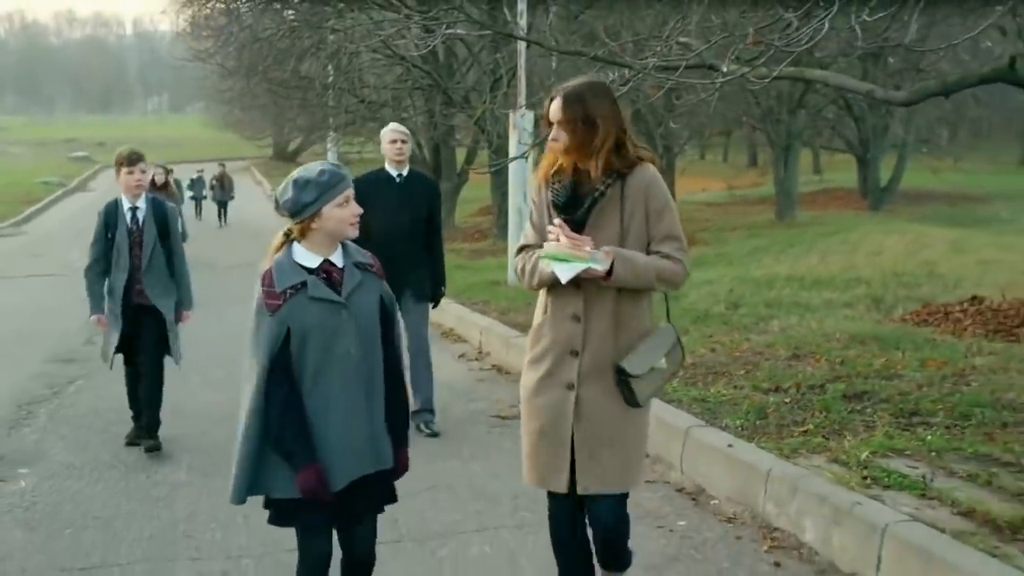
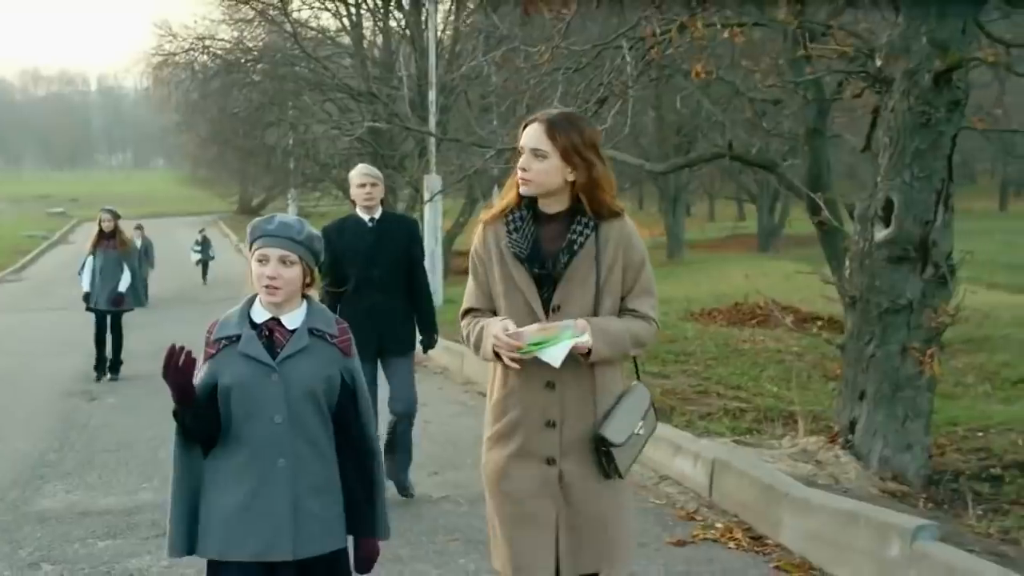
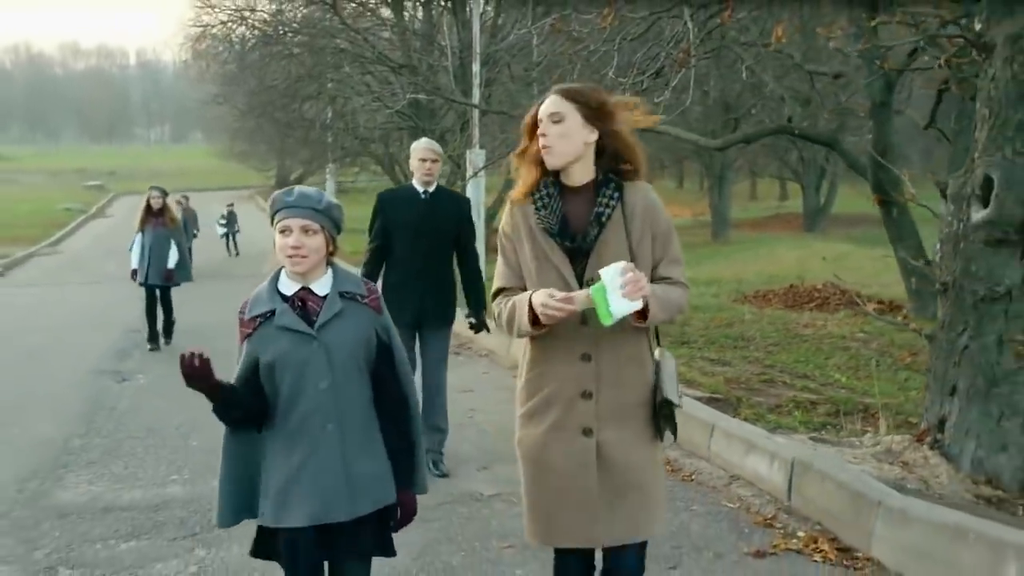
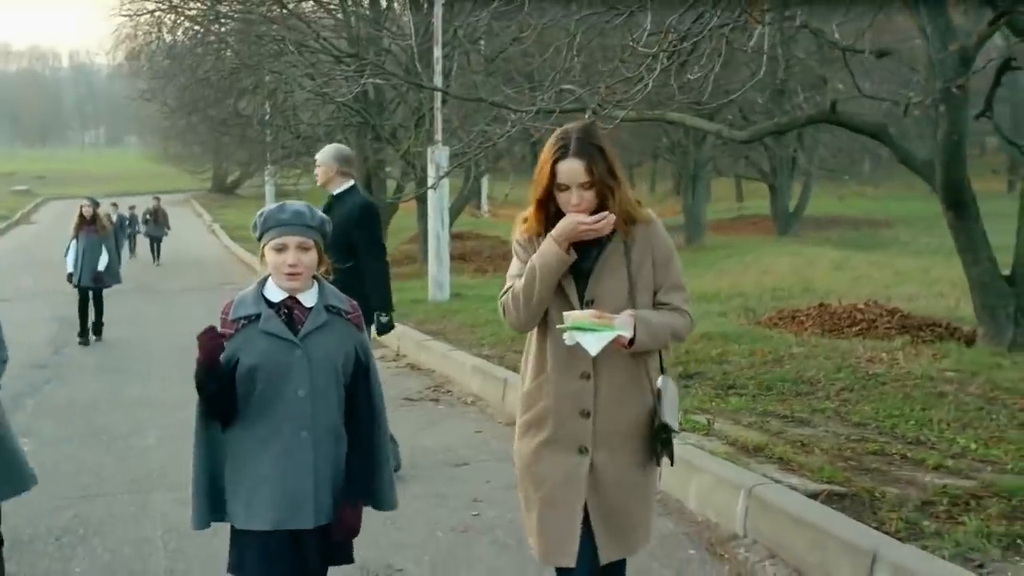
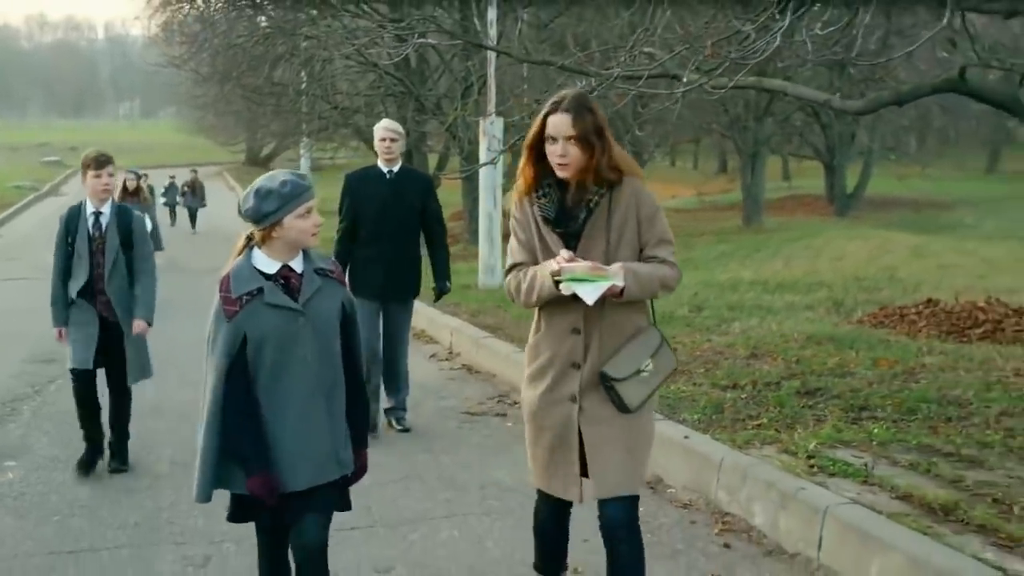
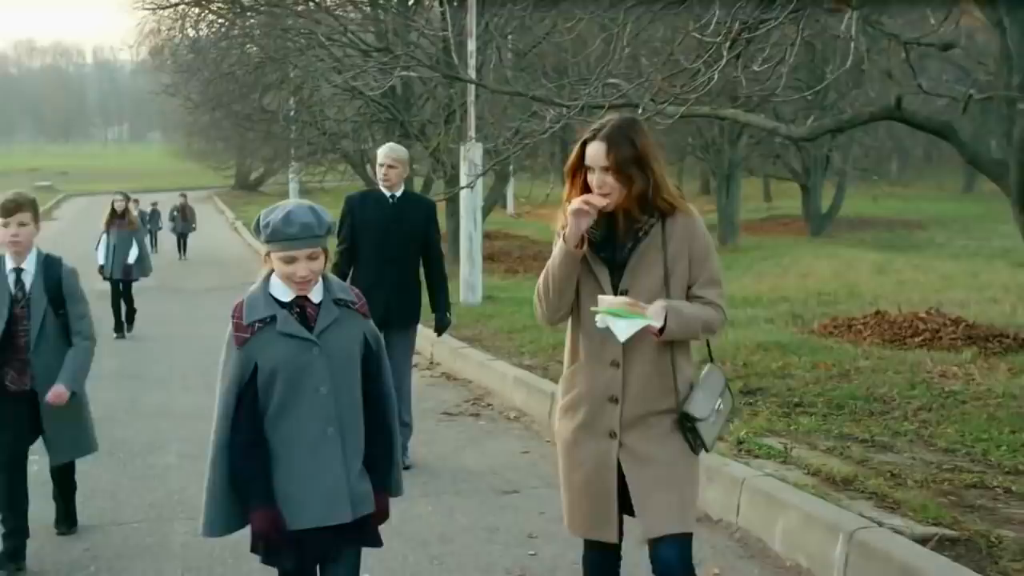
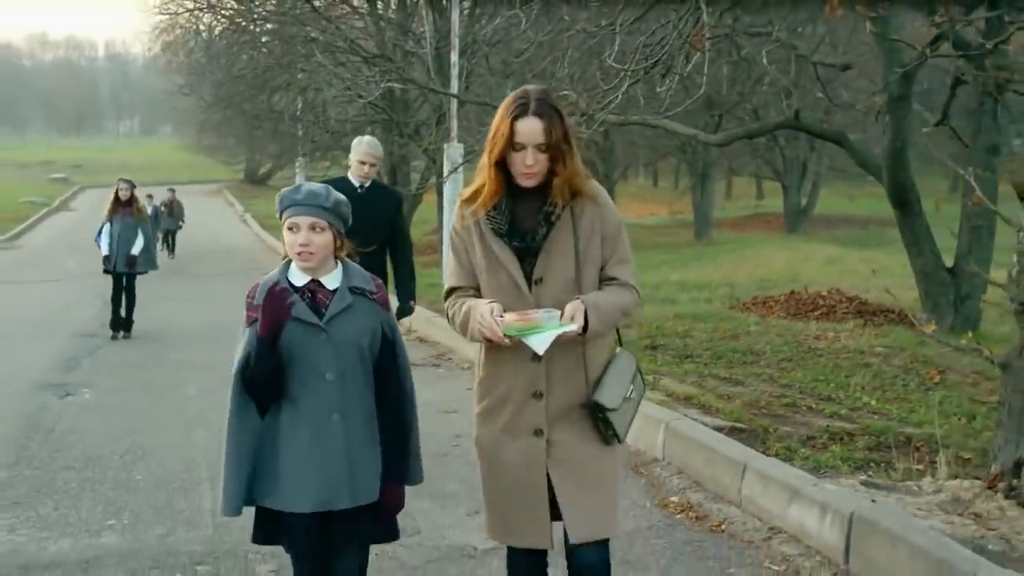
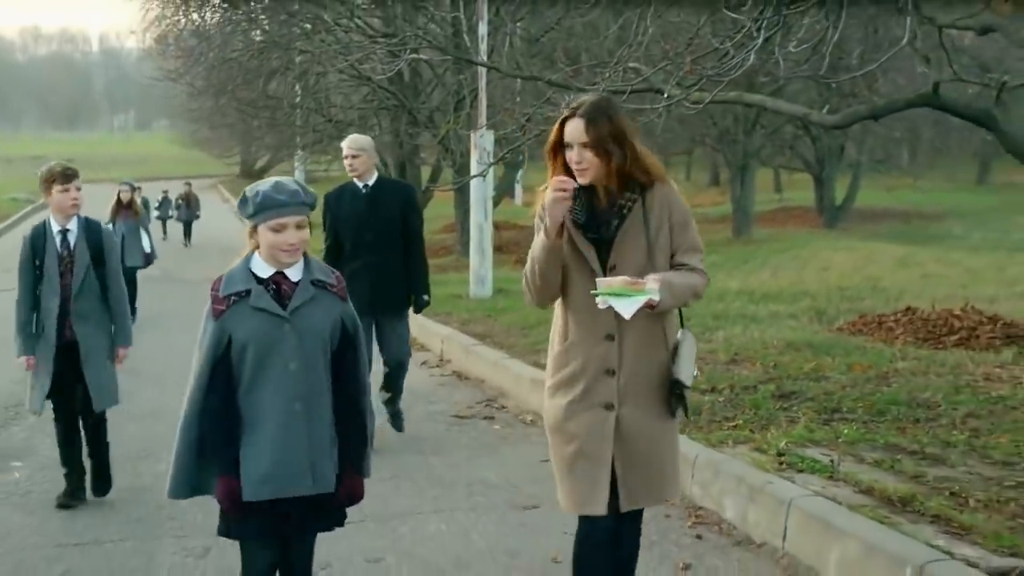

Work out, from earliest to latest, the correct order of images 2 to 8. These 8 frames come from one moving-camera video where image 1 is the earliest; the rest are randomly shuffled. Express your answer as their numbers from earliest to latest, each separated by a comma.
5, 8, 6, 4, 7, 3, 2
